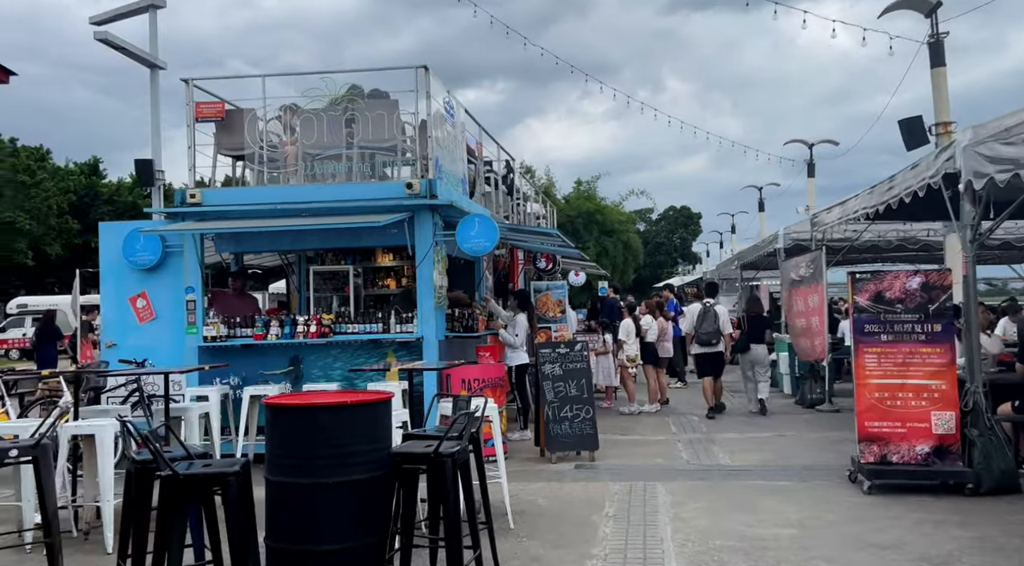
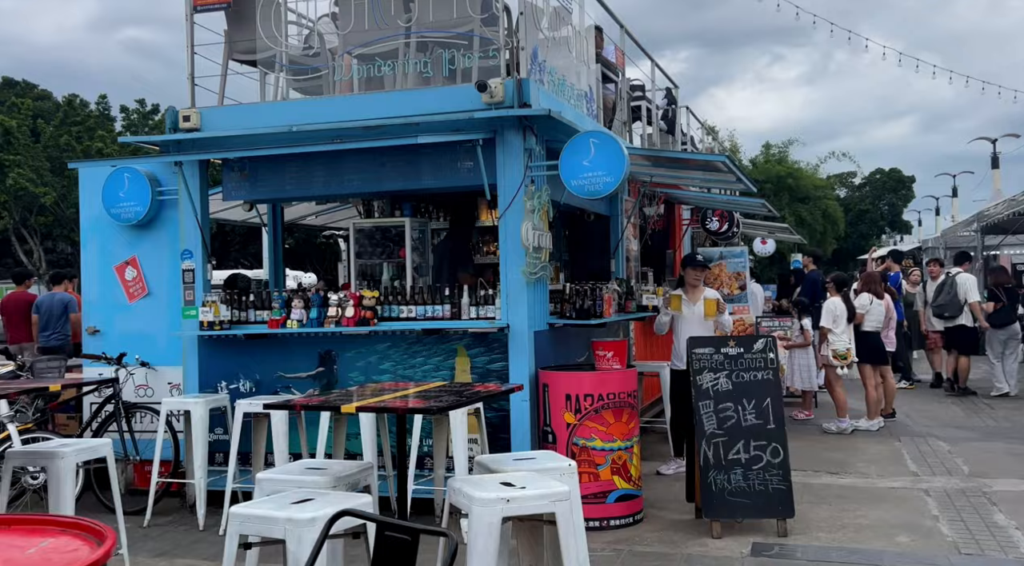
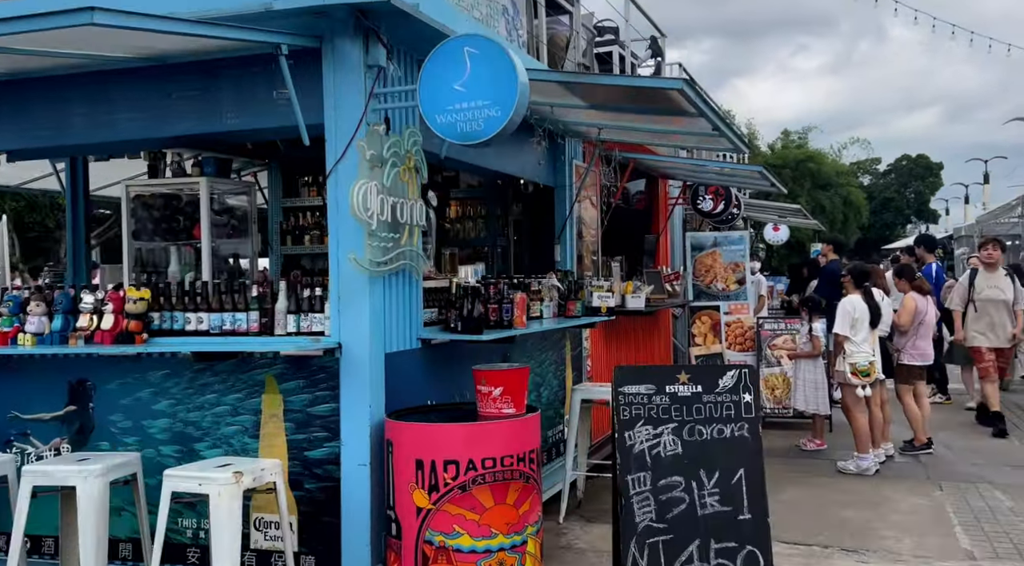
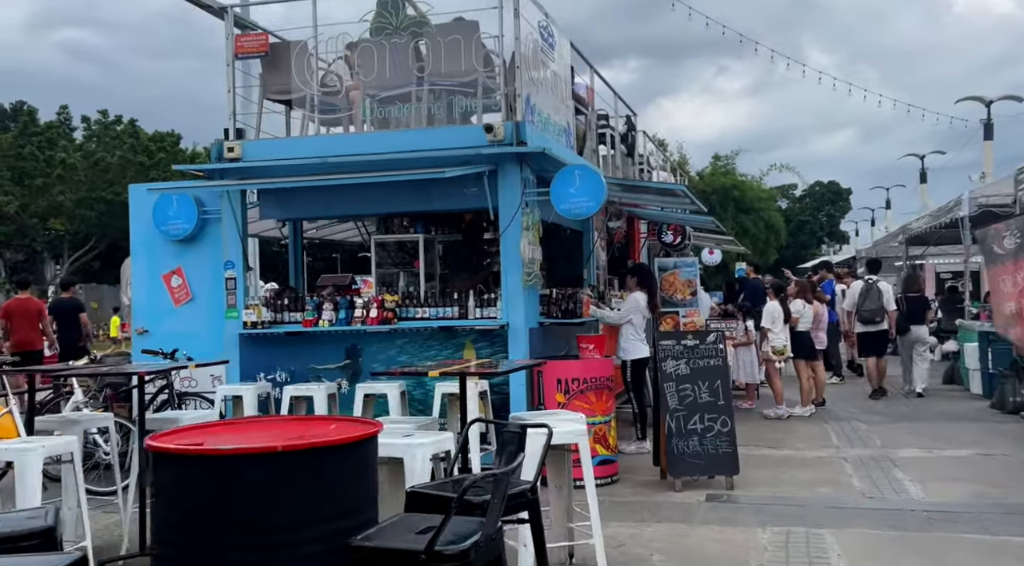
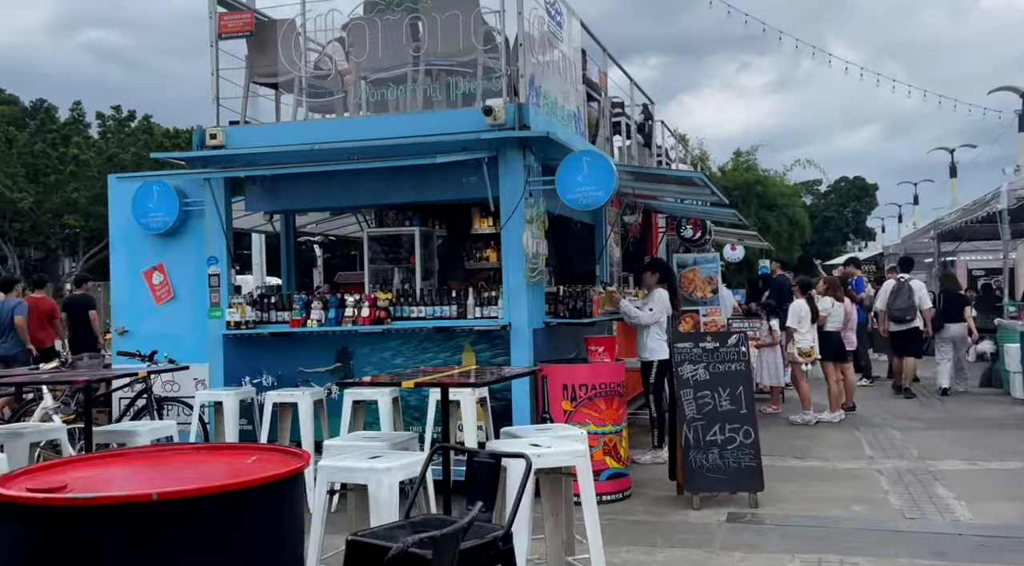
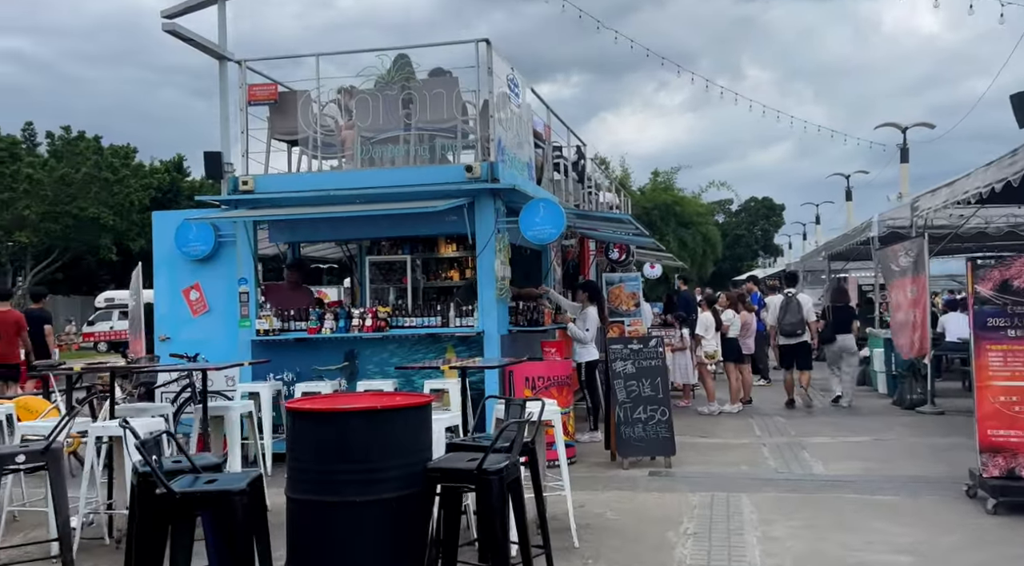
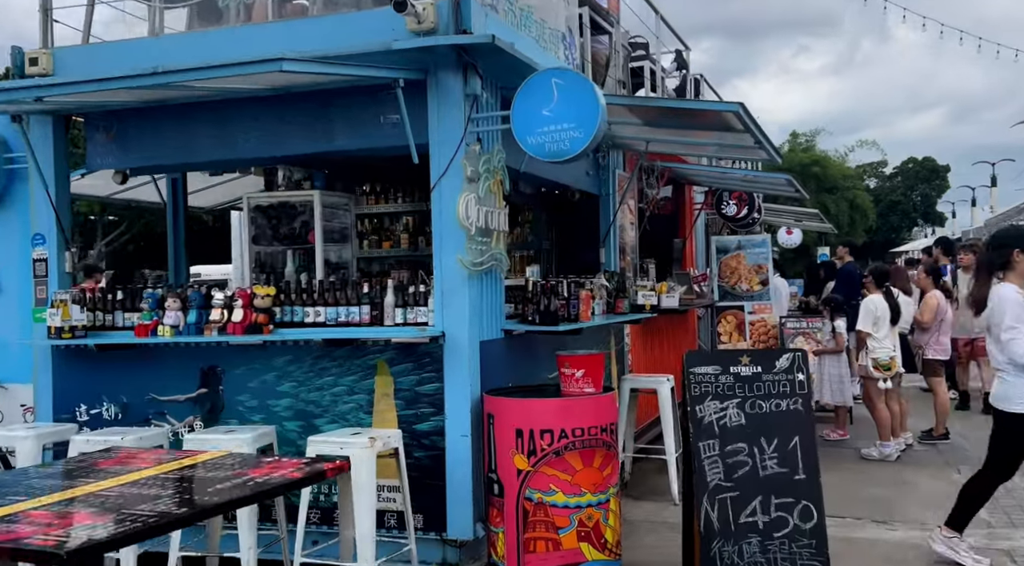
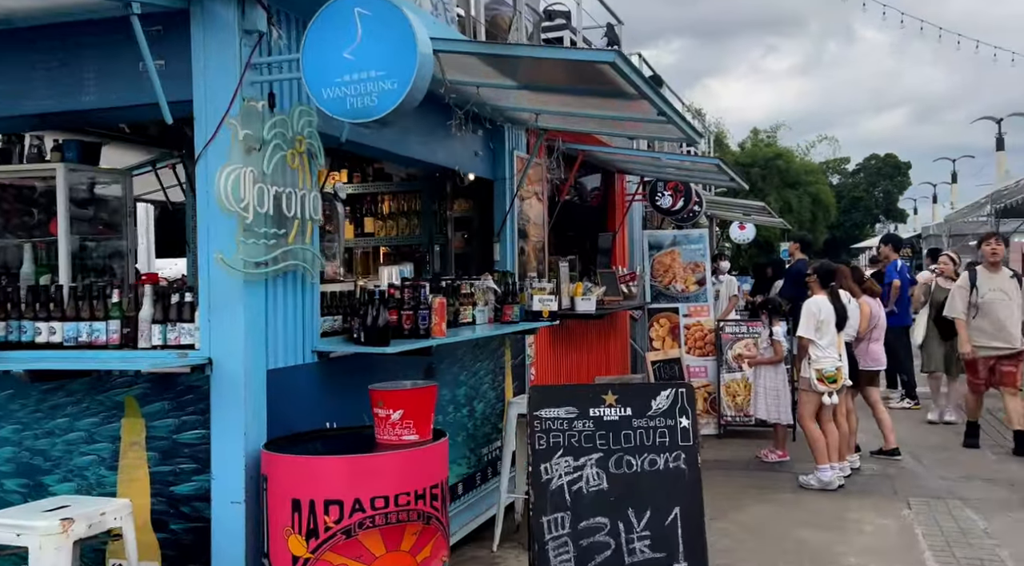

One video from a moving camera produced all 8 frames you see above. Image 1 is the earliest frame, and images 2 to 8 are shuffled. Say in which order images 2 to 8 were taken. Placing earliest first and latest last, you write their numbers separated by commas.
6, 4, 5, 2, 7, 3, 8
